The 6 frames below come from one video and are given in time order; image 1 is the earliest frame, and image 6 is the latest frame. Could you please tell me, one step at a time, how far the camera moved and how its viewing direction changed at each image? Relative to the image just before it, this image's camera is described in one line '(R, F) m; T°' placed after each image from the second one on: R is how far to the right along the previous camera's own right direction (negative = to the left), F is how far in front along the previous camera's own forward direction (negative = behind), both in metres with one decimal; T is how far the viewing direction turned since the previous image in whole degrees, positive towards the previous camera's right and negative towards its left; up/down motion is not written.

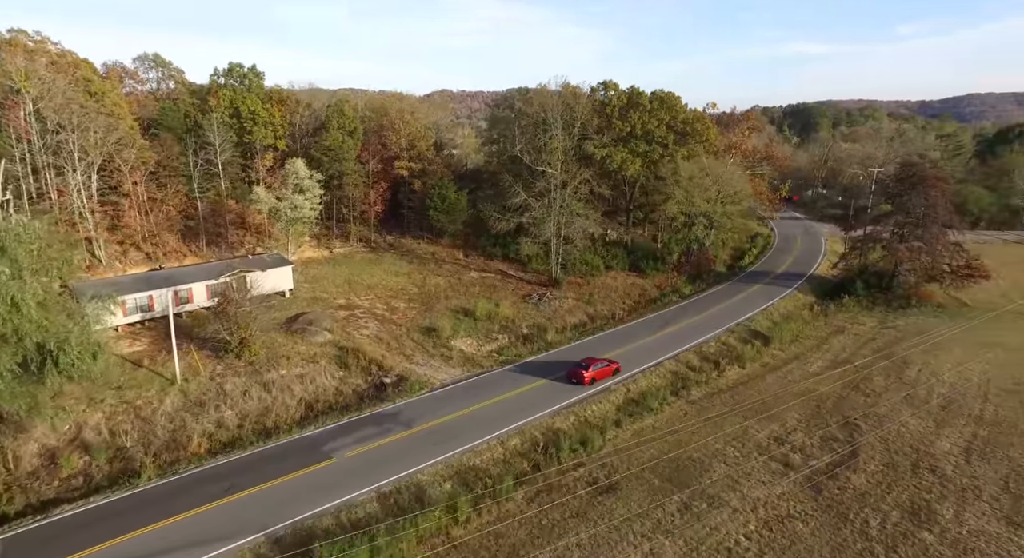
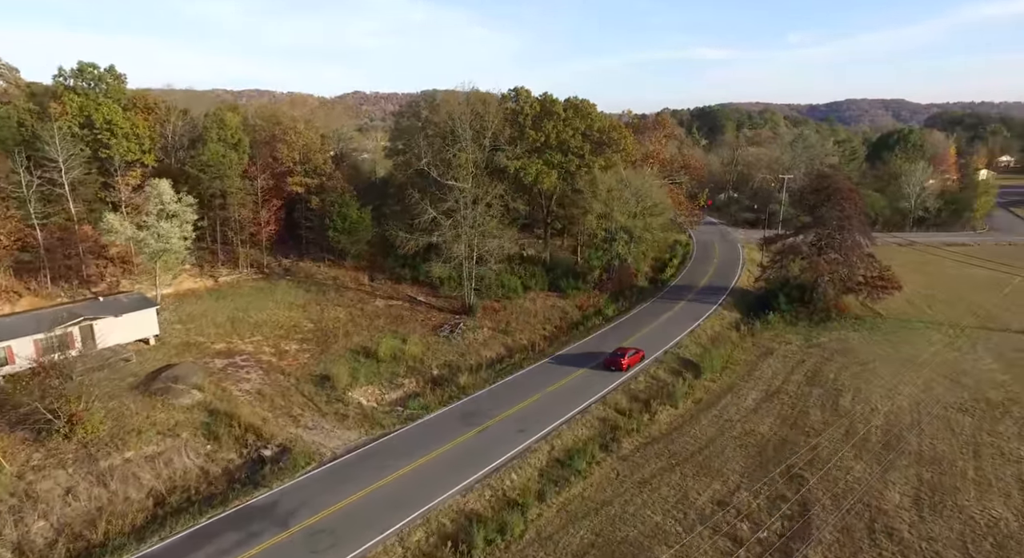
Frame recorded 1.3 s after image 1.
(+0.6, +3.6) m; +7°
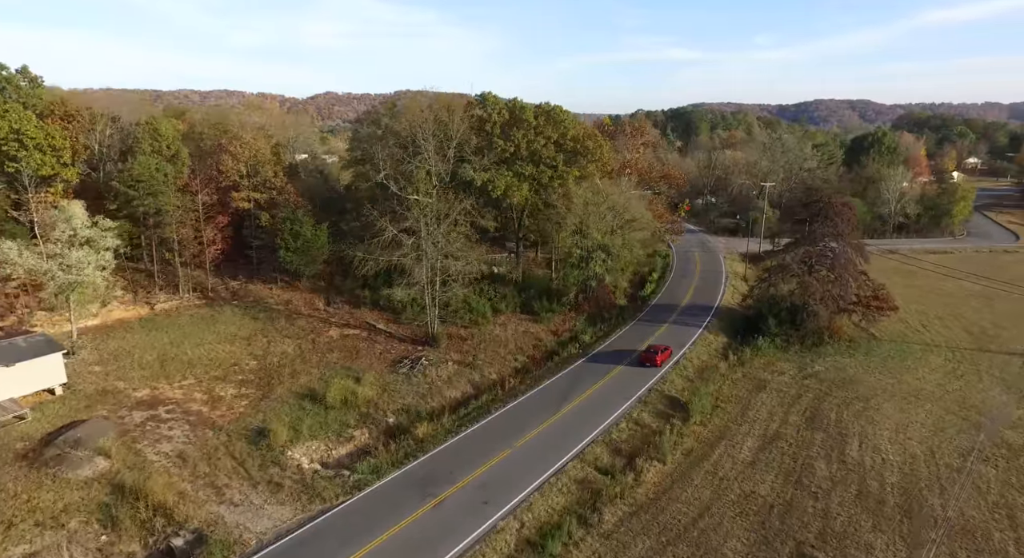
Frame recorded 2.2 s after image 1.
(+0.4, +3.5) m; +2°
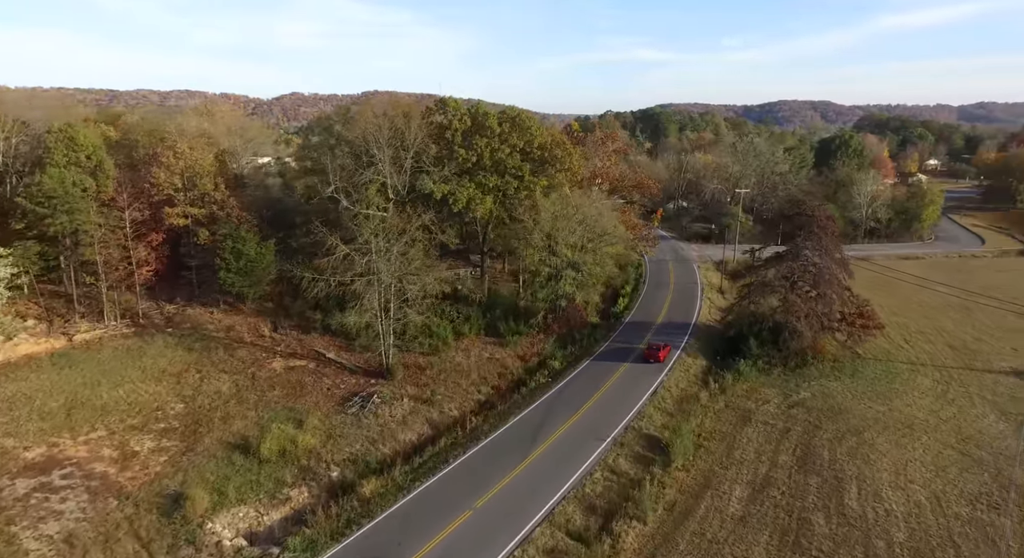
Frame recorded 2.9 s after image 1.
(+0.5, +3.0) m; +2°
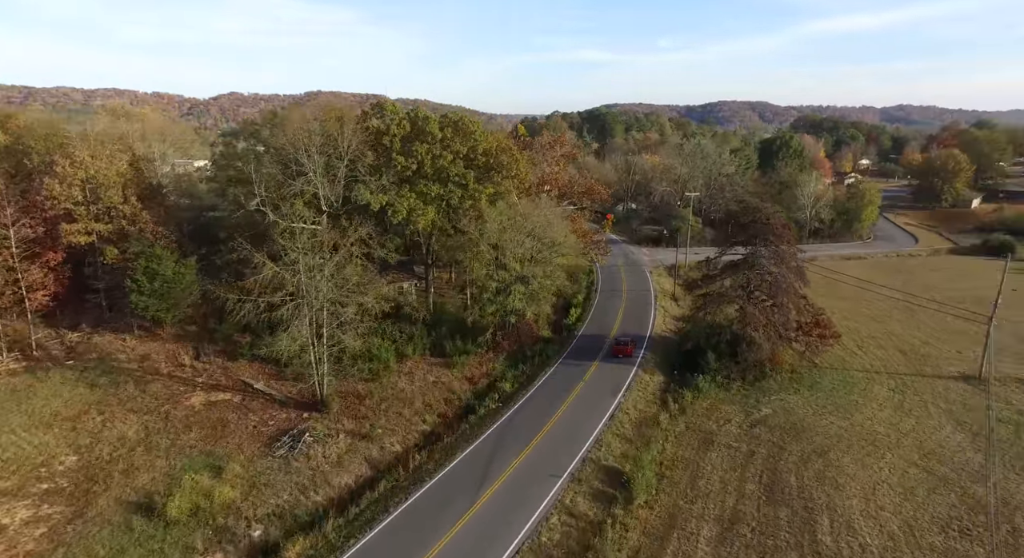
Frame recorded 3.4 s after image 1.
(+0.3, +2.3) m; +4°
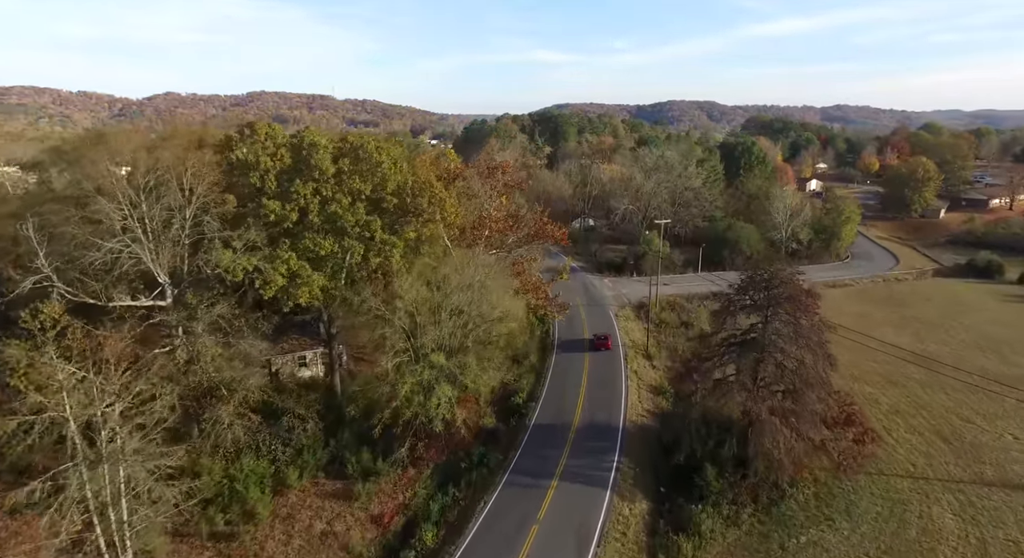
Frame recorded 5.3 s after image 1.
(+1.3, +10.0) m; +4°
